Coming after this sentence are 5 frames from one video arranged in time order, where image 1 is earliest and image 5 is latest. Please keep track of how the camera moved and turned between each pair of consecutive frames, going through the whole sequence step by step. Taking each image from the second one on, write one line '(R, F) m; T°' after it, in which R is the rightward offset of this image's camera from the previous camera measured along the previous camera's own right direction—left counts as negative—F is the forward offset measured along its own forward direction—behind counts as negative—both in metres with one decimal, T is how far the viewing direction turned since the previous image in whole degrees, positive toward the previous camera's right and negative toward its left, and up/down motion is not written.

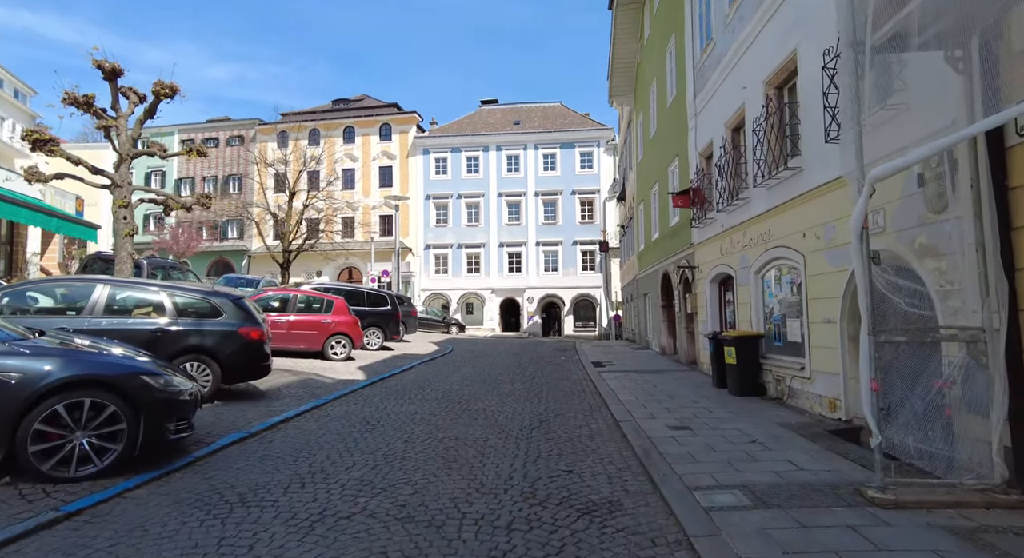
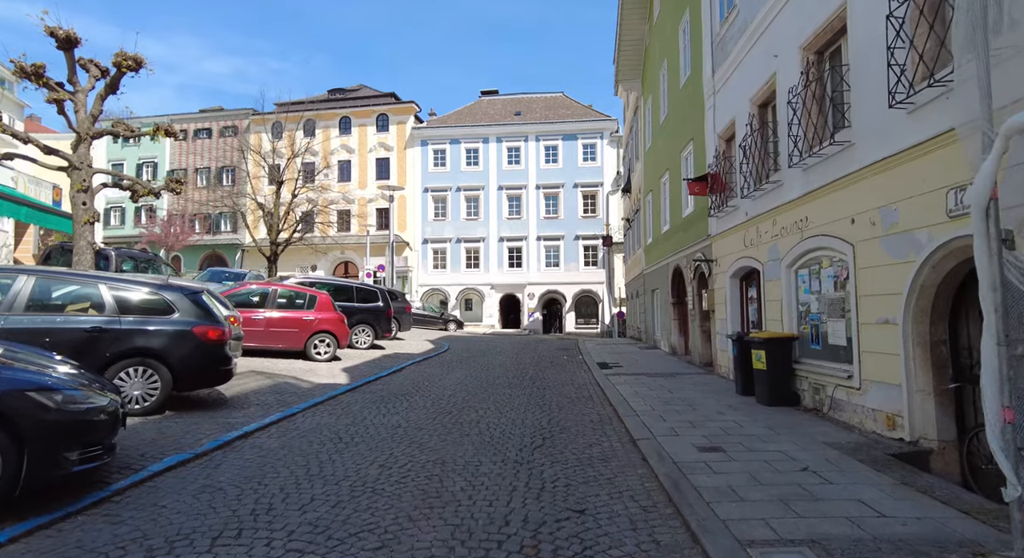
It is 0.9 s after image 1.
(0.0, +1.2) m; 0°
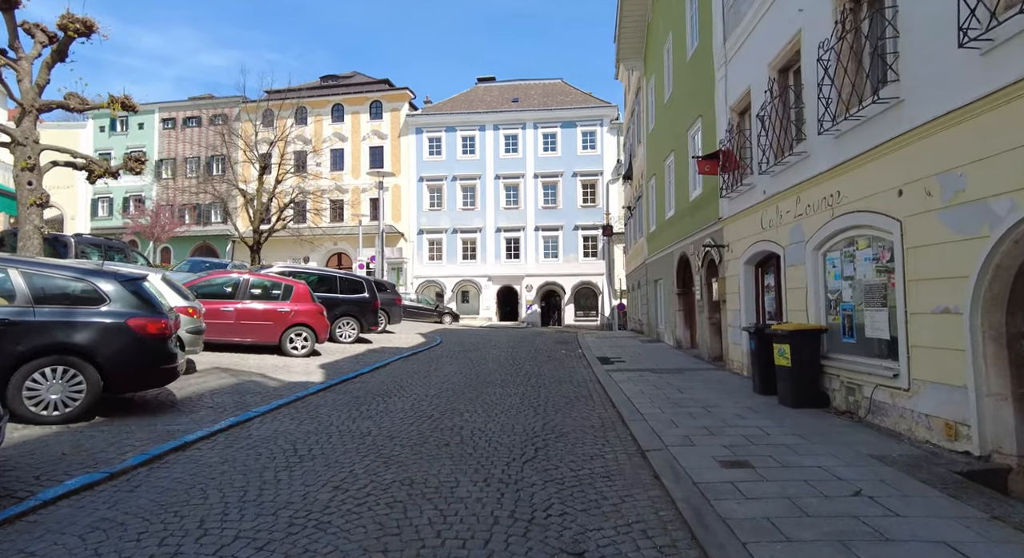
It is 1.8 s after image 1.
(+0.1, +1.1) m; 0°
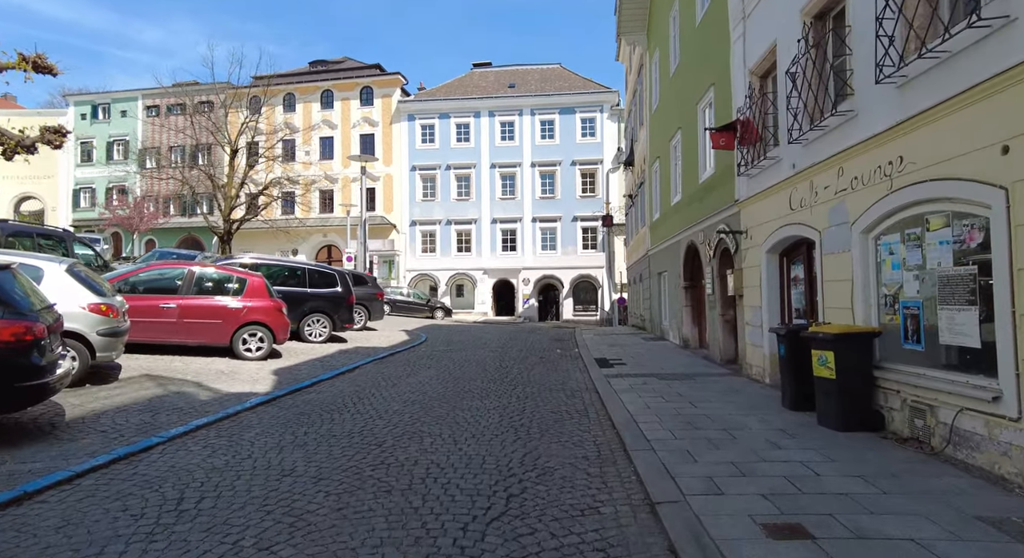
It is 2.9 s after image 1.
(+0.3, +1.6) m; 0°
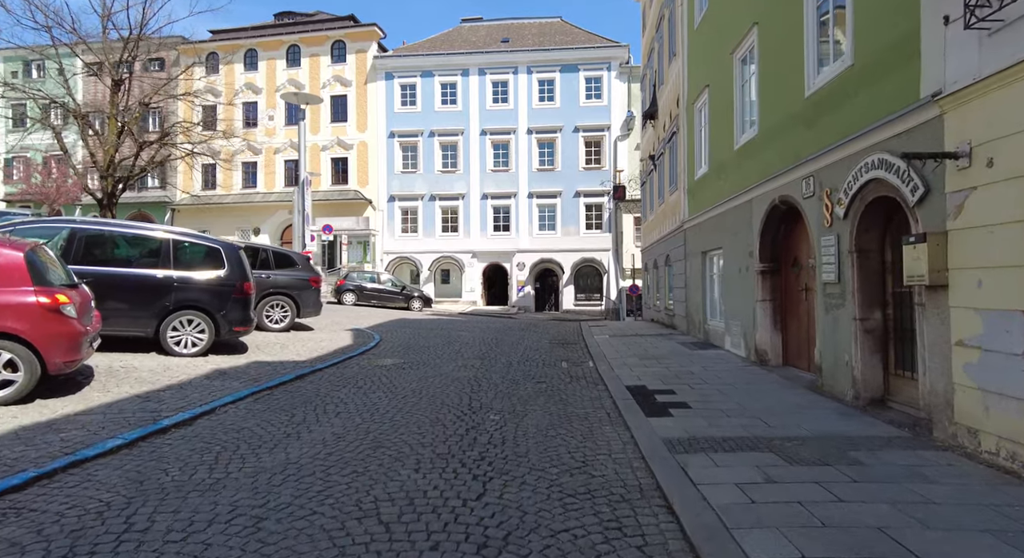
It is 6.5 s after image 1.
(+0.2, +5.2) m; 0°
